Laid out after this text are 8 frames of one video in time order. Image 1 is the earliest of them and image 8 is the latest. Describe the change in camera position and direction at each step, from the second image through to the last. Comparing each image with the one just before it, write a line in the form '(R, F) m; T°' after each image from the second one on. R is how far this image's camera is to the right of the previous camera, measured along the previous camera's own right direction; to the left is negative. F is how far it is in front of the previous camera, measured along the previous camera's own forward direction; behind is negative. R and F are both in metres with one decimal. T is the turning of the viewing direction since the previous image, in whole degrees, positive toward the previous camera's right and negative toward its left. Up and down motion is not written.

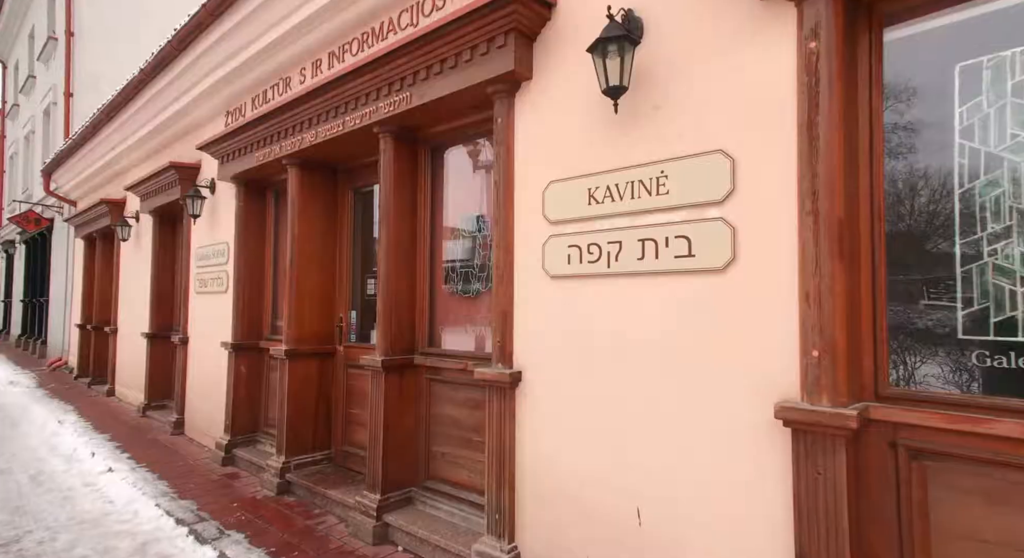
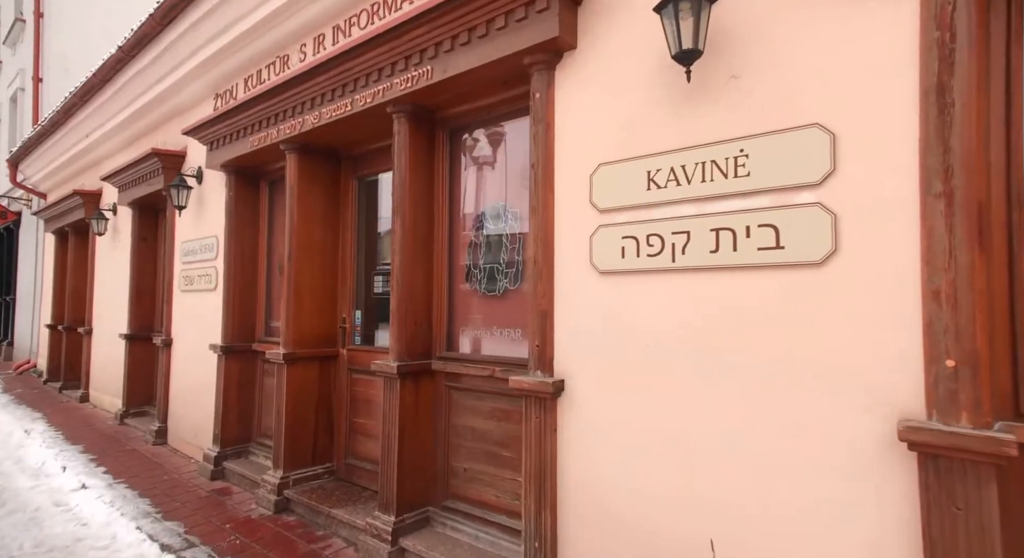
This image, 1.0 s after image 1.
(-0.3, +0.4) m; +2°
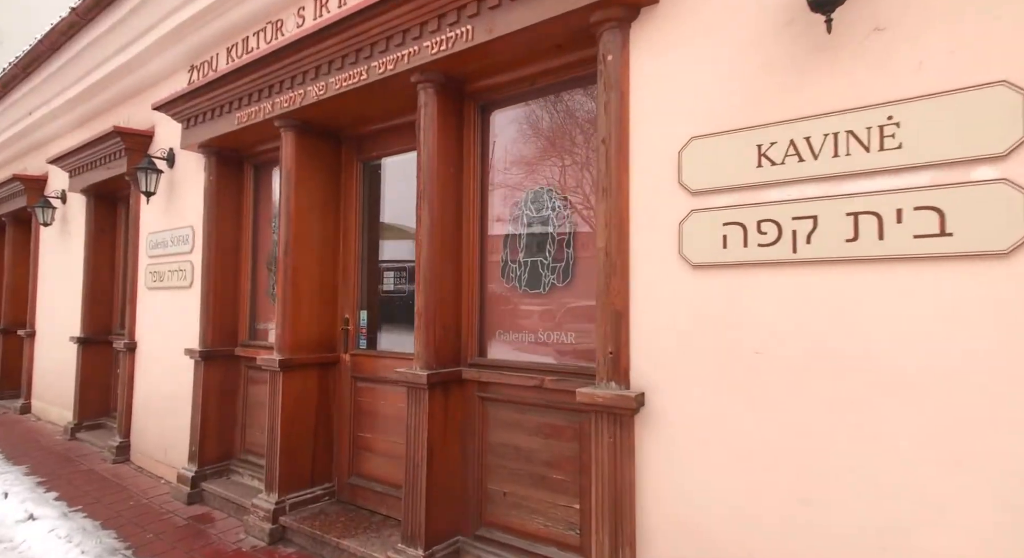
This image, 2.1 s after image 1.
(-0.5, +0.5) m; +4°
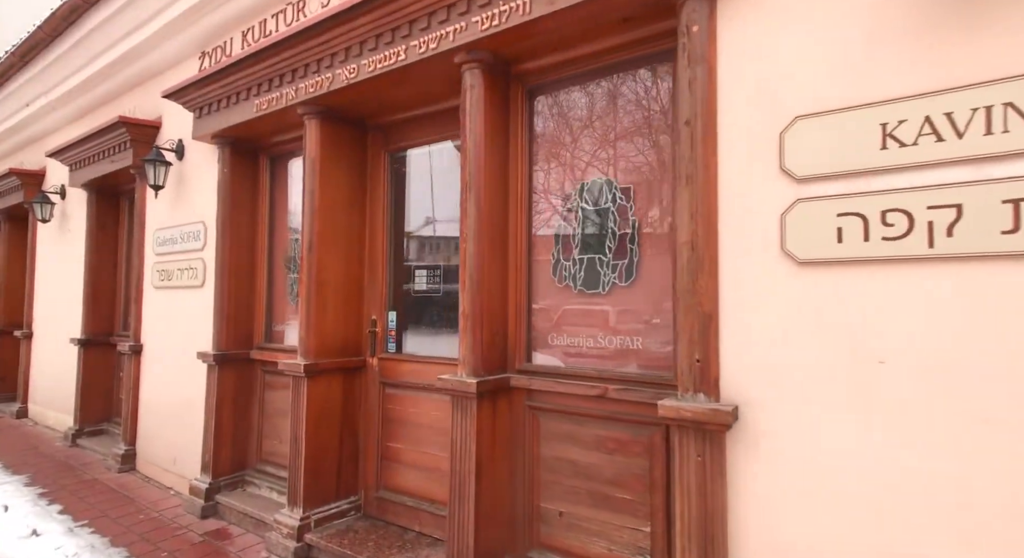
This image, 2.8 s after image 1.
(-0.3, +0.3) m; 0°
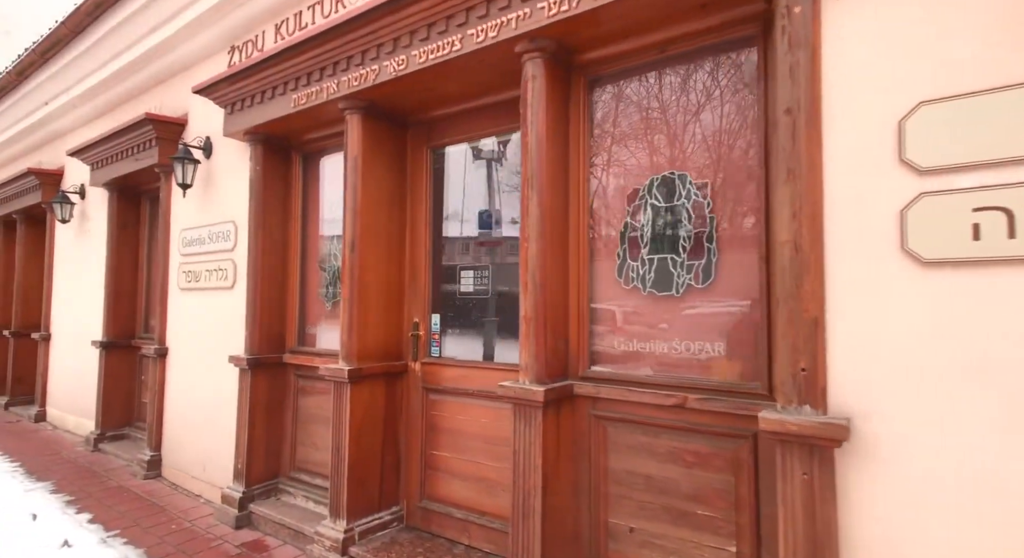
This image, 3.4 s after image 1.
(-0.3, +0.2) m; 0°
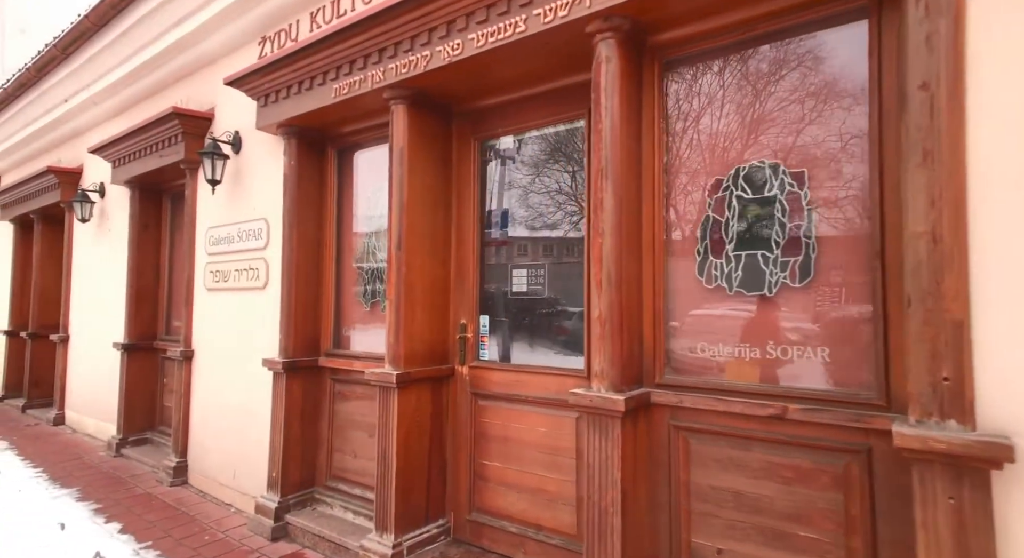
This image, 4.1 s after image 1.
(-0.3, +0.2) m; -1°
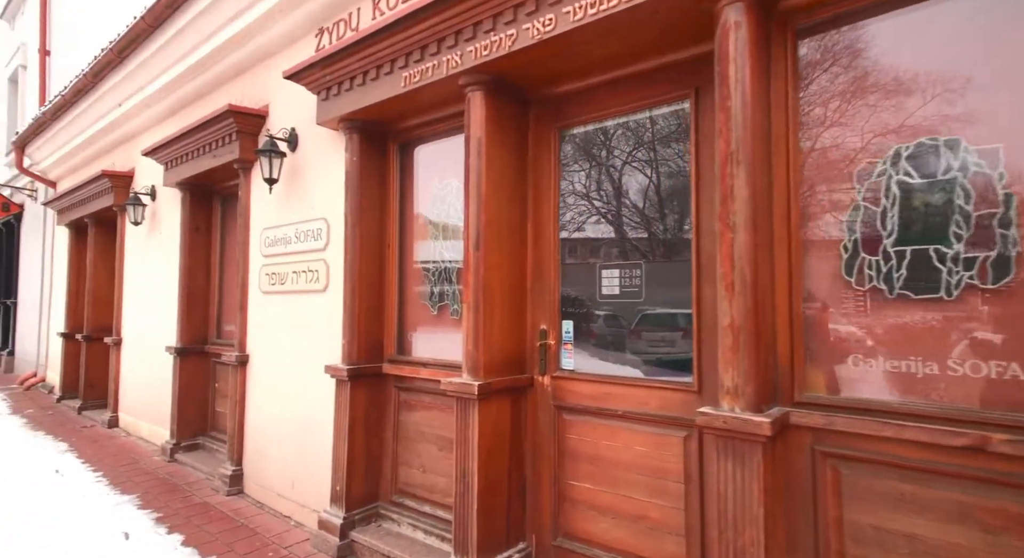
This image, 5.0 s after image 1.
(-0.3, +0.3) m; -3°
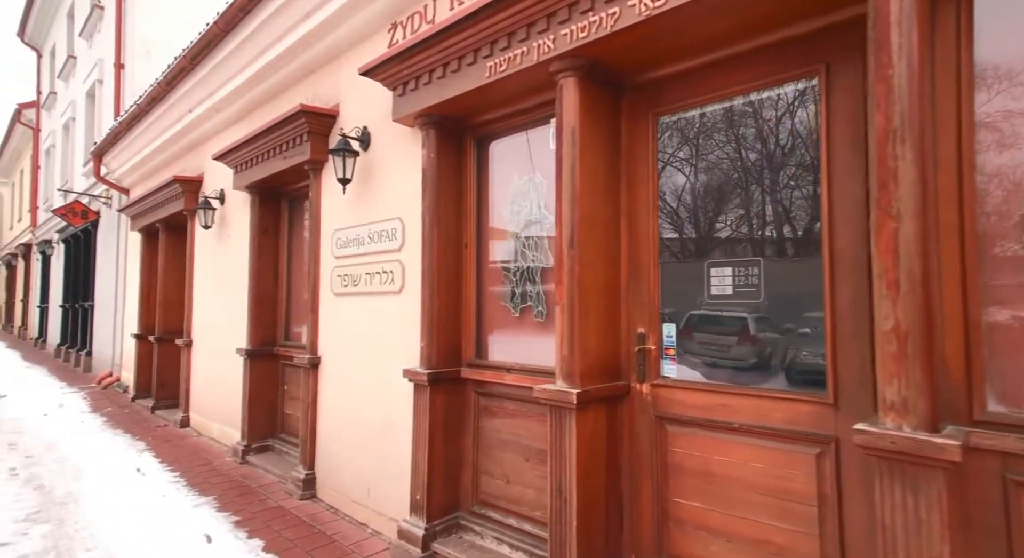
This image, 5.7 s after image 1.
(-0.3, +0.2) m; -4°
